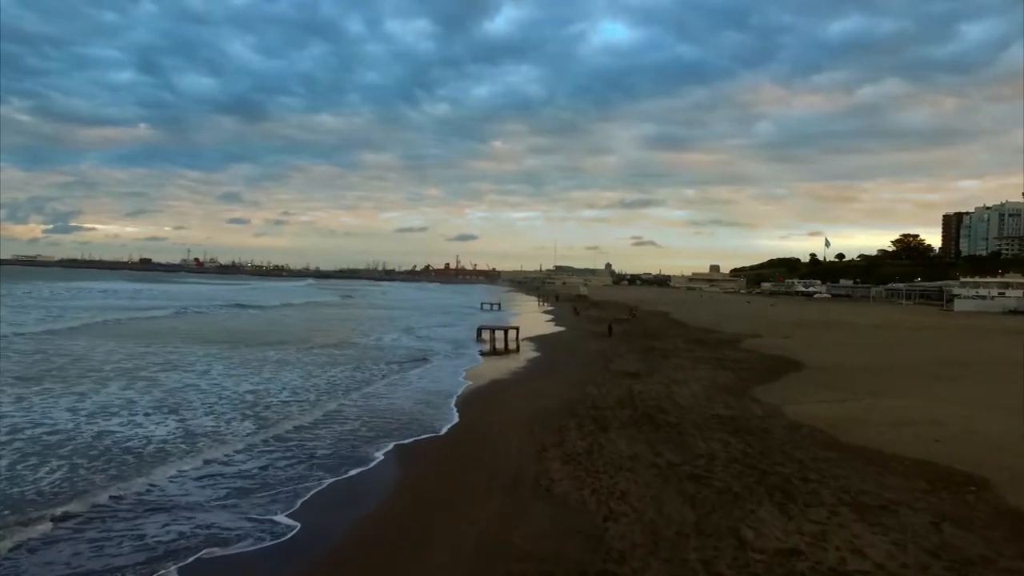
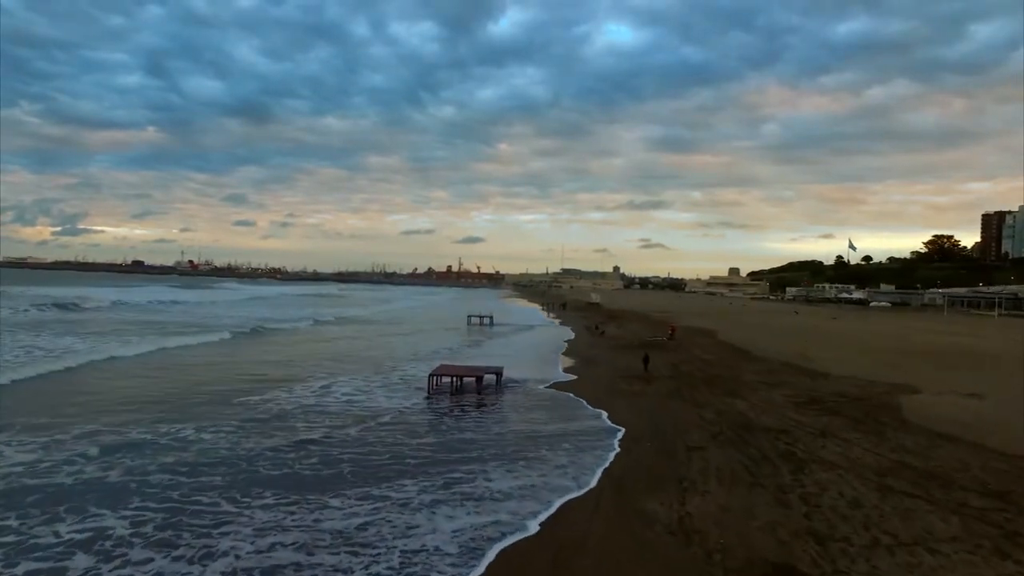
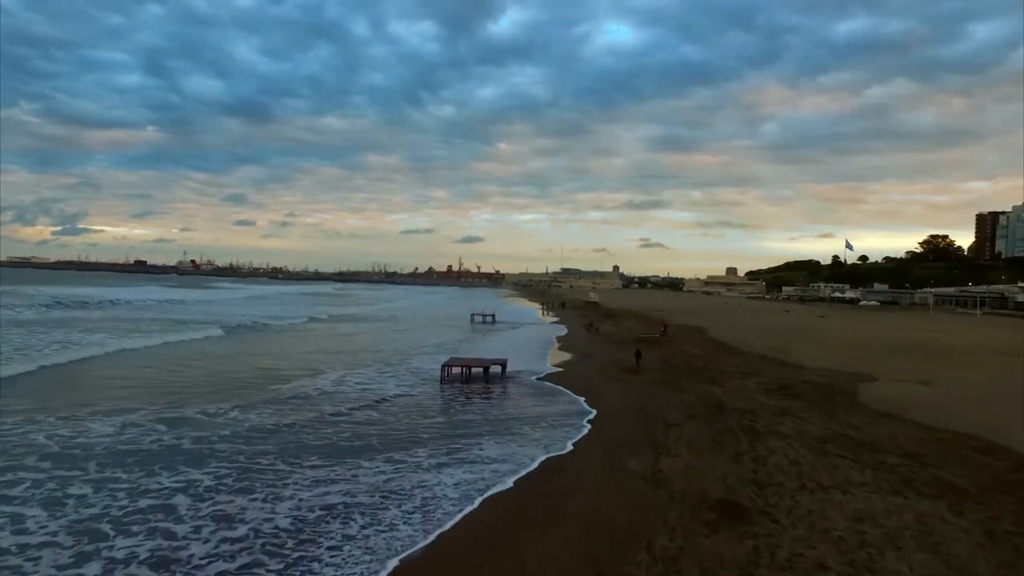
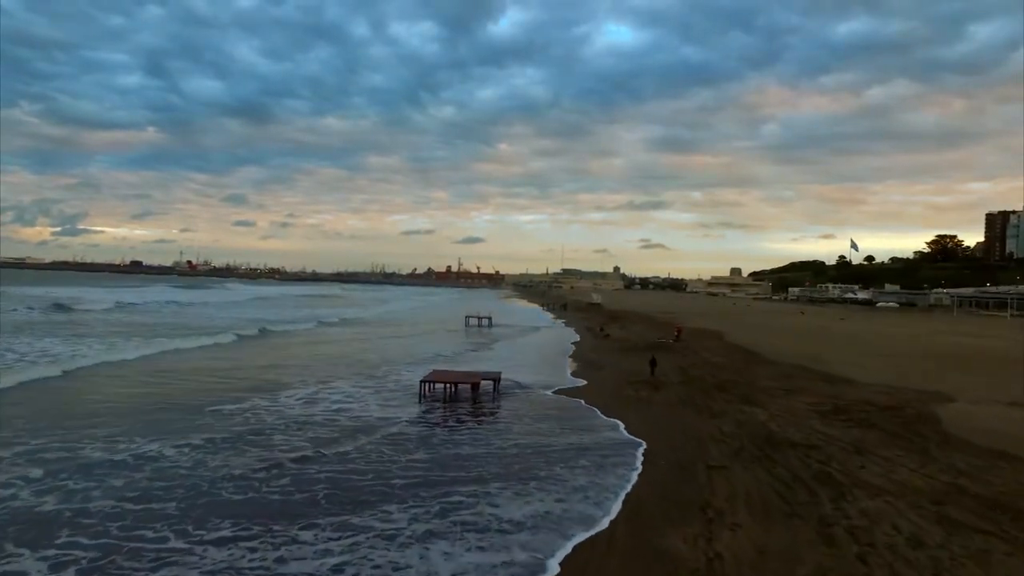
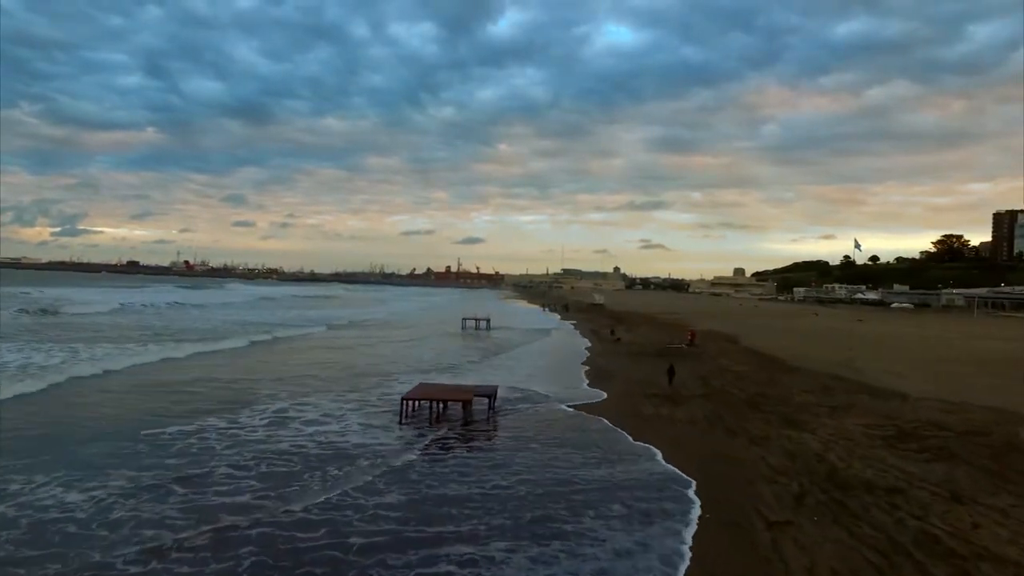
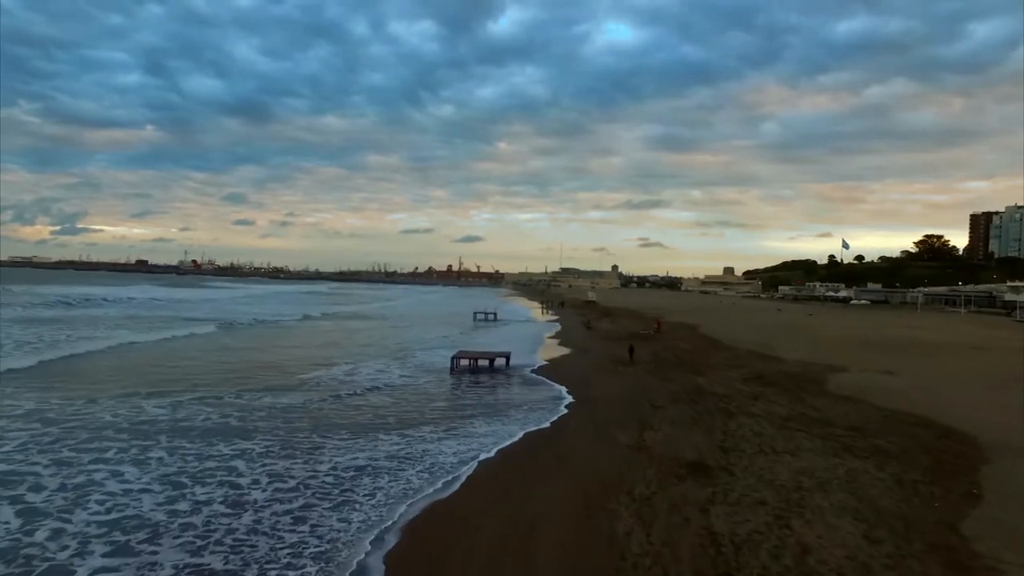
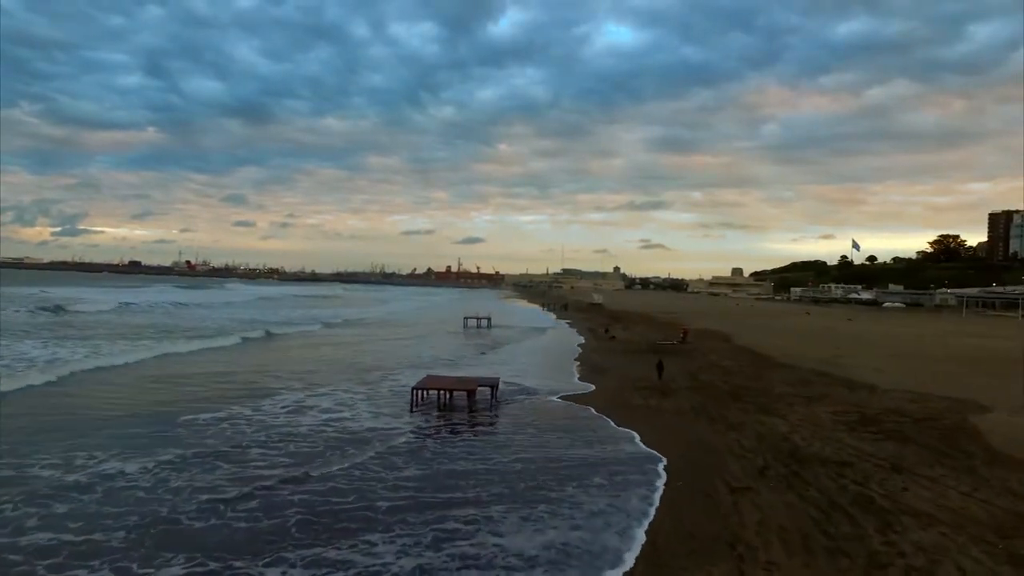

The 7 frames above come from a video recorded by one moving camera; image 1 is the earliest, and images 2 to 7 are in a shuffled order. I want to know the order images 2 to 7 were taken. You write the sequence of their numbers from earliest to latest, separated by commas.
6, 3, 2, 4, 7, 5
